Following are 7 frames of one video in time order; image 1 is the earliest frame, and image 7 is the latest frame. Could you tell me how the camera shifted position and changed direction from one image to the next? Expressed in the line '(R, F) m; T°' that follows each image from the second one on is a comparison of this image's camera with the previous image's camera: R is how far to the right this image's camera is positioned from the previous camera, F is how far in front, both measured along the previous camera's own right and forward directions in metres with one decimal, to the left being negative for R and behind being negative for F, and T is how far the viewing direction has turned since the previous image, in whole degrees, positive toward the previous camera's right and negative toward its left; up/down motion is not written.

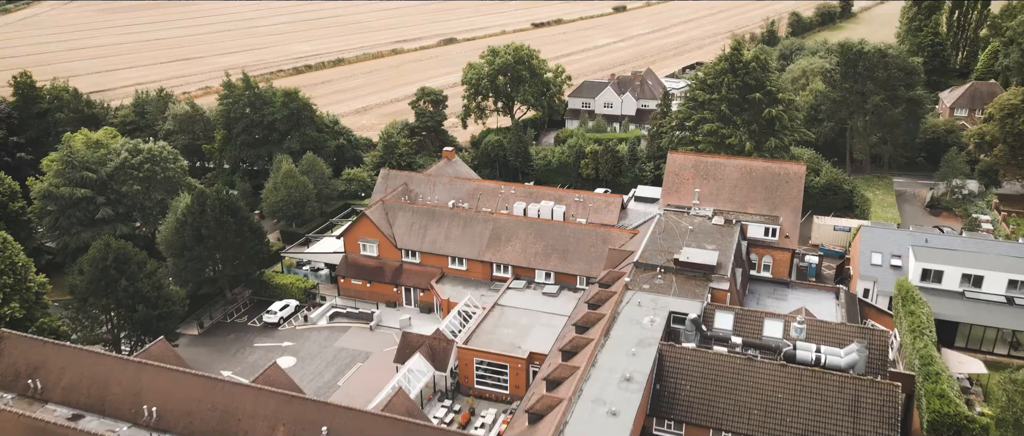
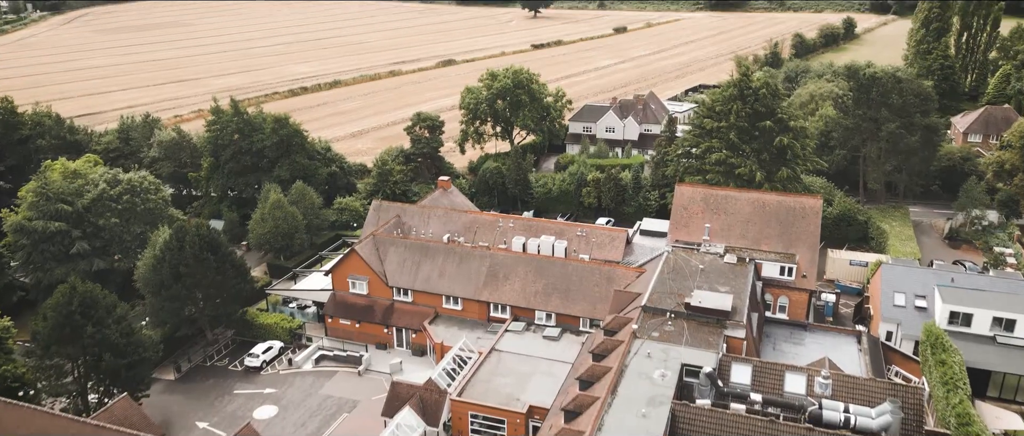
(+0.1, +2.5) m; 0°
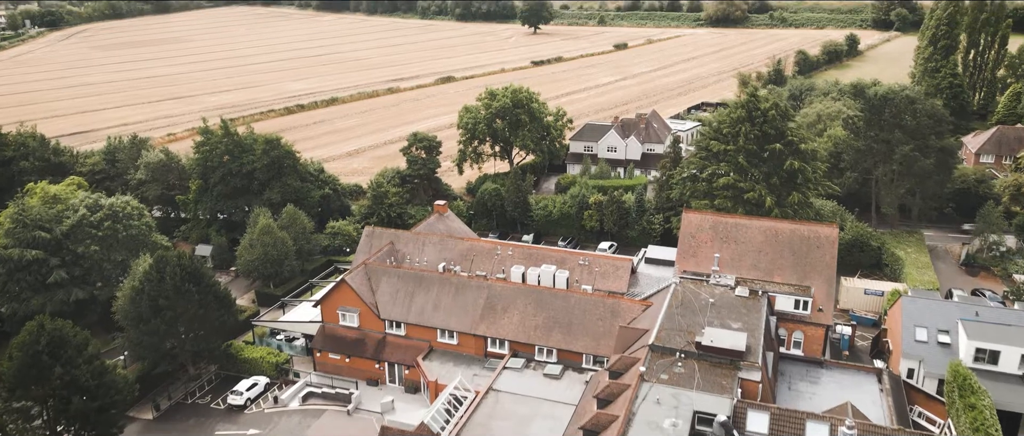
(+0.1, +2.0) m; 0°
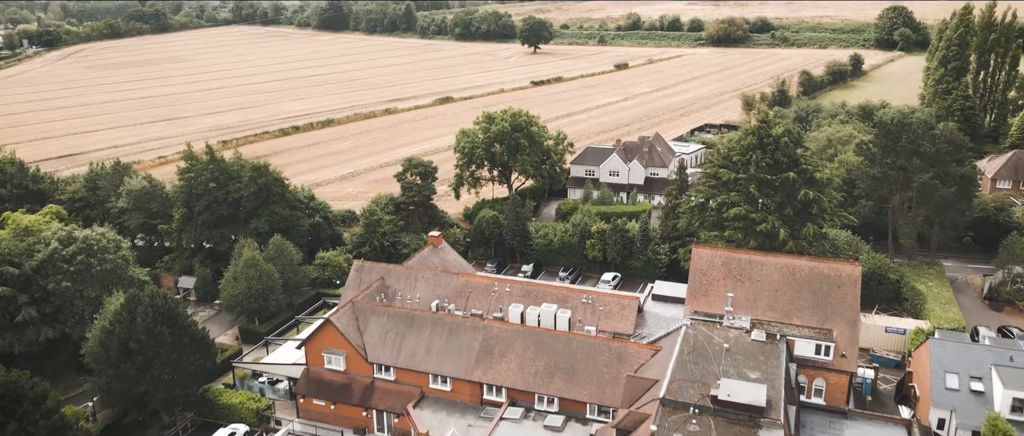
(+0.1, +2.5) m; 0°
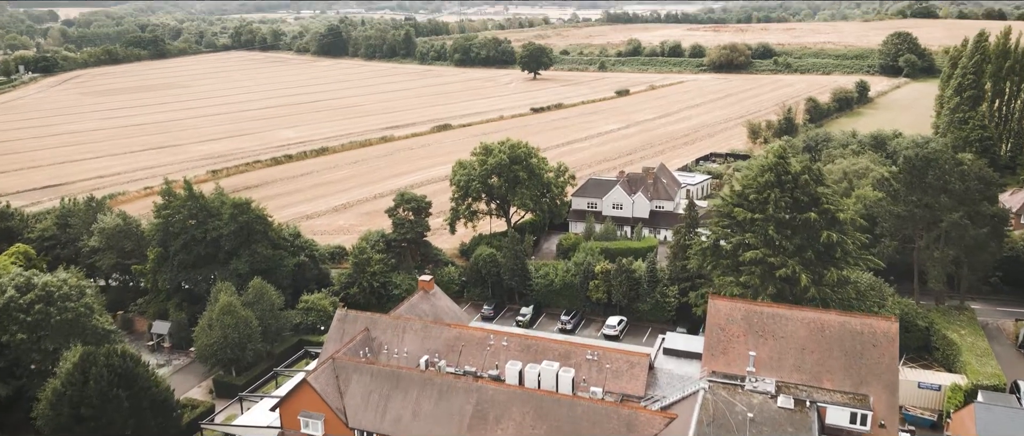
(+0.2, +3.4) m; 0°
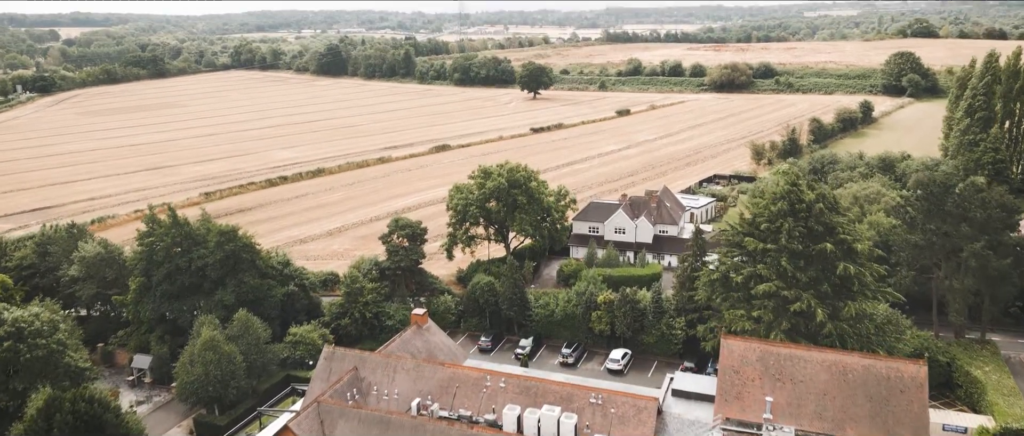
(+0.1, +2.1) m; 0°
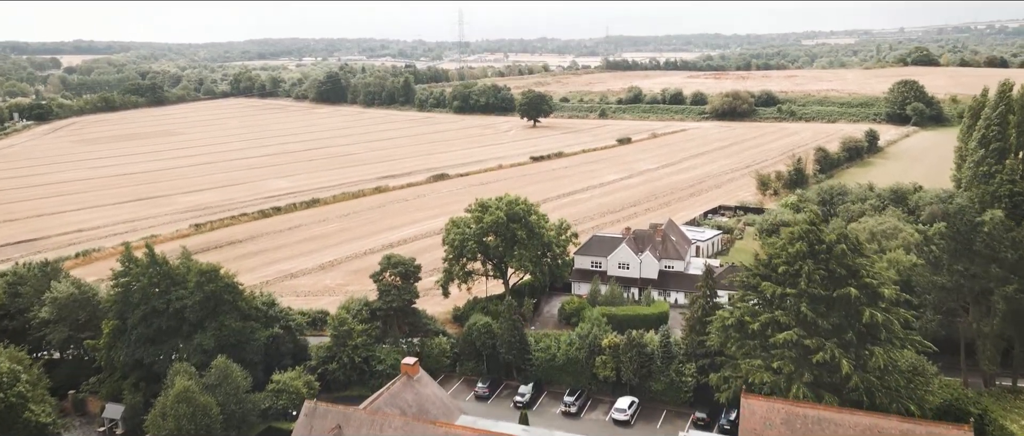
(+0.1, +2.7) m; 0°
